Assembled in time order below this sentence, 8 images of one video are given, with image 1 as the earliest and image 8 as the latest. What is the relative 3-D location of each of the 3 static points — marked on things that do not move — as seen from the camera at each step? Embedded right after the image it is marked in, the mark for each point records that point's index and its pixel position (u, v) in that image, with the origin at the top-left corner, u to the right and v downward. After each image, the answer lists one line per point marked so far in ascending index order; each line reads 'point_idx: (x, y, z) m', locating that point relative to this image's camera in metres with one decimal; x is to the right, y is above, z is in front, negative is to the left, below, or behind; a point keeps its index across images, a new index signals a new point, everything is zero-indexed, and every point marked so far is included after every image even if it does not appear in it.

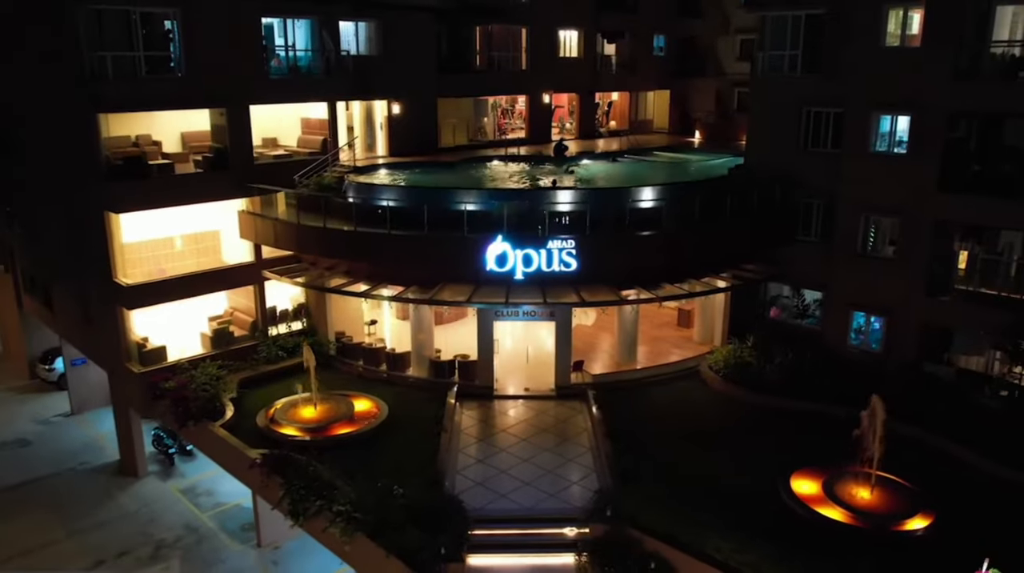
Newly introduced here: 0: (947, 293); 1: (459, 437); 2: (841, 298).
0: (+10.2, -0.1, +18.3) m
1: (-1.2, -3.4, +18.8) m
2: (+8.4, -0.3, +19.9) m
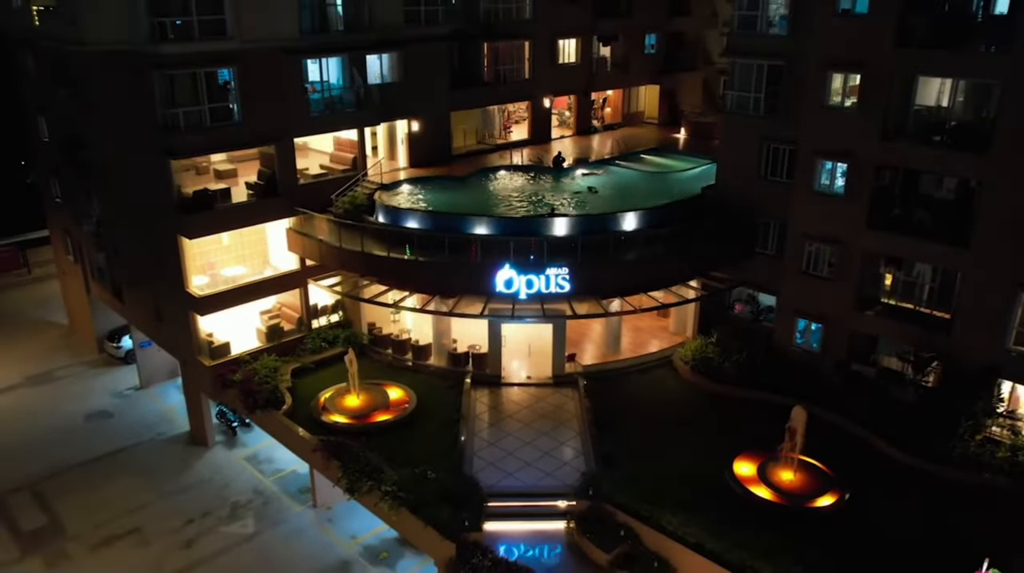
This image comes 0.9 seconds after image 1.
0: (+10.3, -0.5, +22.4) m
1: (-1.1, -3.8, +23.3) m
2: (+8.5, -0.6, +24.0) m
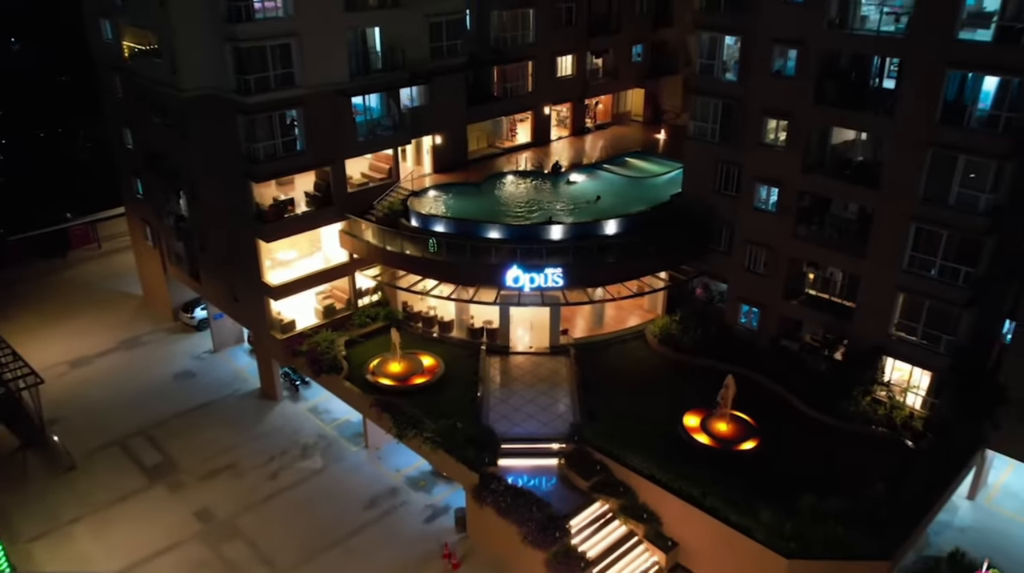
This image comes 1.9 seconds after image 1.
0: (+10.5, -0.3, +29.0) m
1: (-0.9, -3.5, +30.1) m
2: (+8.8, -0.3, +30.6) m
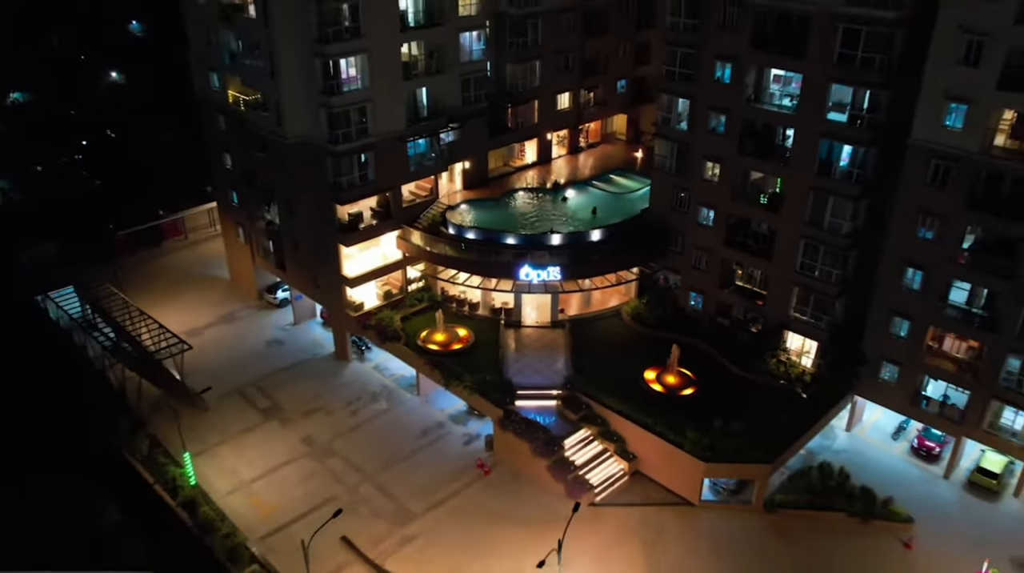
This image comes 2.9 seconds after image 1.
0: (+11.2, 0.0, +40.3) m
1: (-0.2, -3.1, +41.6) m
2: (+9.4, +0.2, +41.9) m
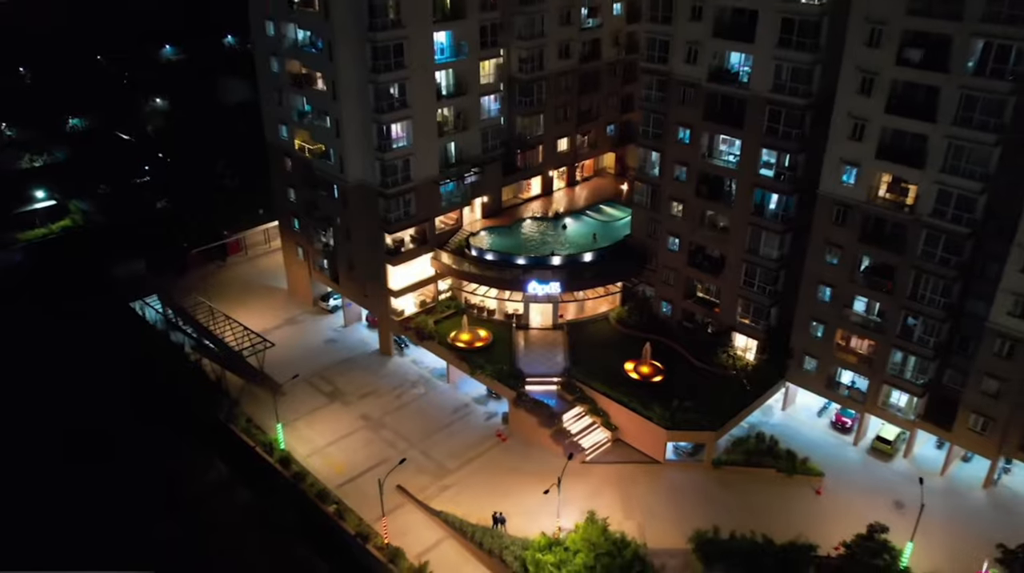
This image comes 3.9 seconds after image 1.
0: (+11.8, -0.7, +51.7) m
1: (+0.4, -3.8, +52.9) m
2: (+10.0, -0.6, +53.3) m
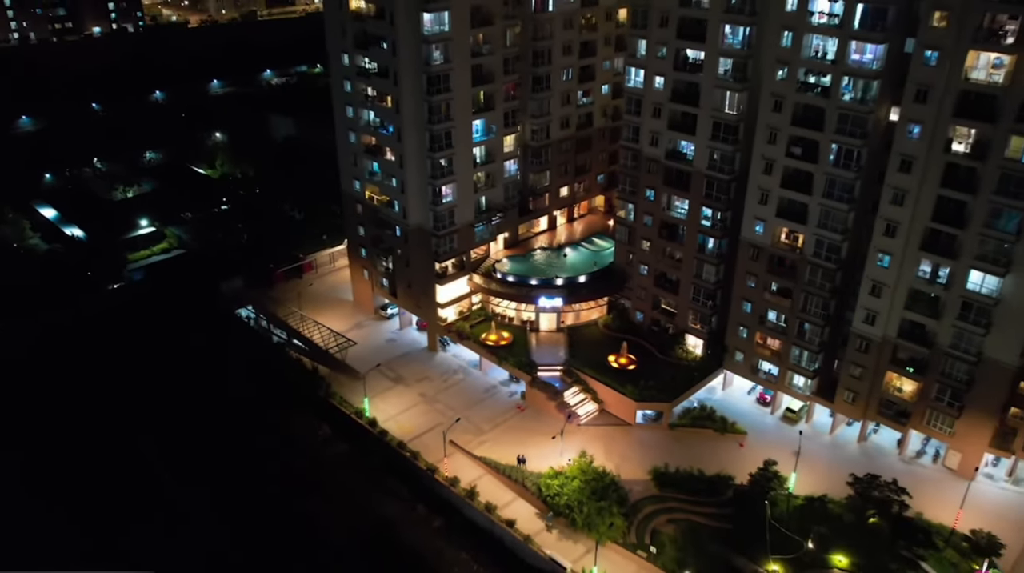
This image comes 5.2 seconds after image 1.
0: (+13.2, -2.0, +71.2) m
1: (+1.8, -5.1, +72.5) m
2: (+11.4, -1.9, +72.9) m
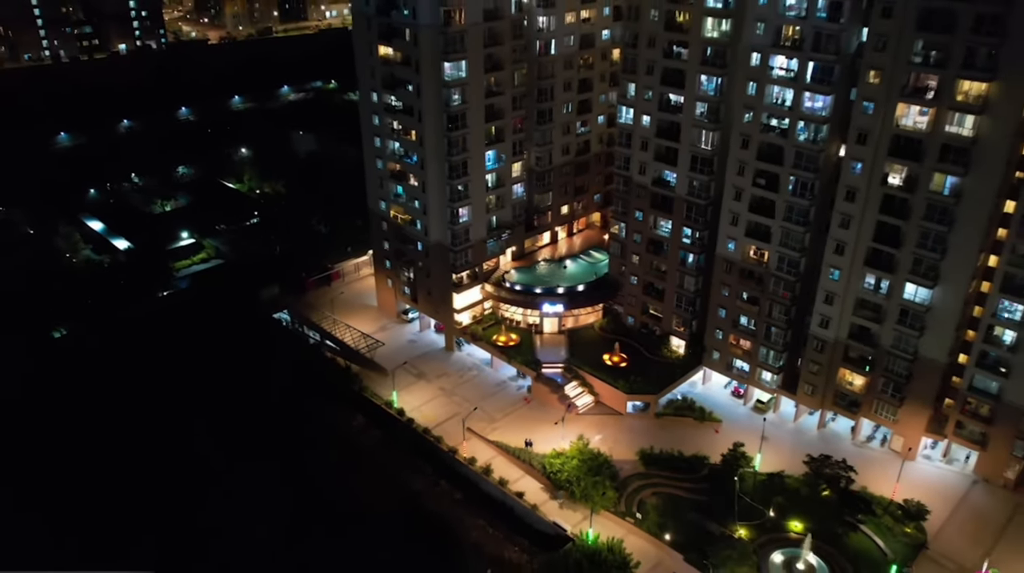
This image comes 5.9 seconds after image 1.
0: (+14.0, -2.8, +81.8) m
1: (+2.6, -6.0, +83.1) m
2: (+12.2, -2.7, +83.4) m
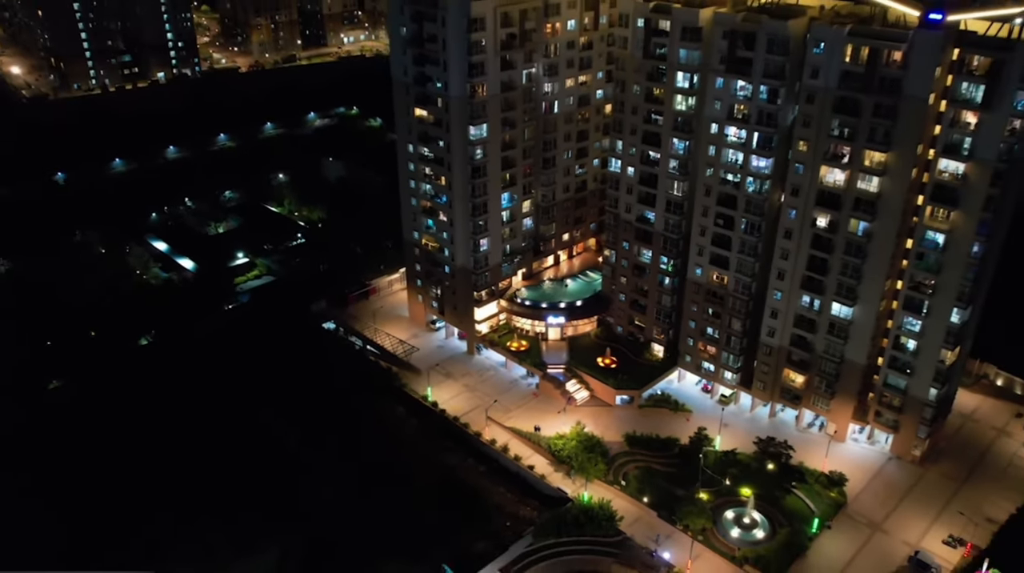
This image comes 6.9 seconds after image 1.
0: (+15.3, -4.8, +100.2) m
1: (+3.9, -8.0, +101.5) m
2: (+13.6, -4.7, +101.9) m
